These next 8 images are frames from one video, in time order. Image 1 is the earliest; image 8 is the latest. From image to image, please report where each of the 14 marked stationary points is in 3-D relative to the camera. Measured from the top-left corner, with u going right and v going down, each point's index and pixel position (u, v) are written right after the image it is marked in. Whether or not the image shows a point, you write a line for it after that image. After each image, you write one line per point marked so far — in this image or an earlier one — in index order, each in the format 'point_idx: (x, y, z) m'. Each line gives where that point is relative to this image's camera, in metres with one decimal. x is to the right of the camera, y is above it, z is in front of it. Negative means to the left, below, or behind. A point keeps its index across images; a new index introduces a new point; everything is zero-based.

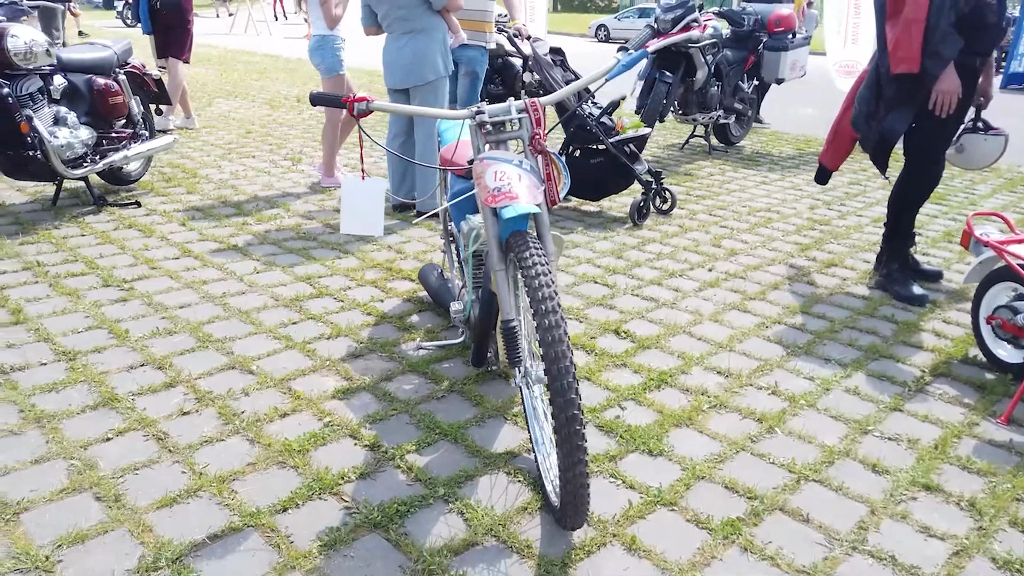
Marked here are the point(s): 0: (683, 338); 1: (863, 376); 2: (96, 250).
0: (+0.9, -0.3, +4.0) m
1: (+1.6, -0.4, +3.6) m
2: (-2.6, +0.2, +4.9) m
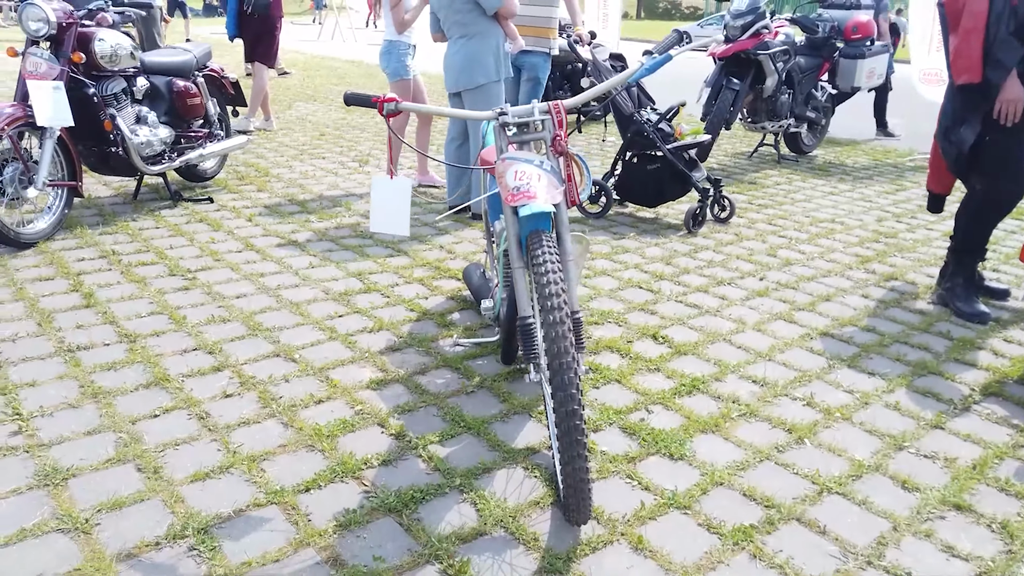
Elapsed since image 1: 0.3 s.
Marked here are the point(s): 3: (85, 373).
0: (+1.1, -0.3, +3.9) m
1: (+1.8, -0.5, +3.5) m
2: (-2.3, +0.3, +5.2) m
3: (-1.8, -0.4, +3.3) m
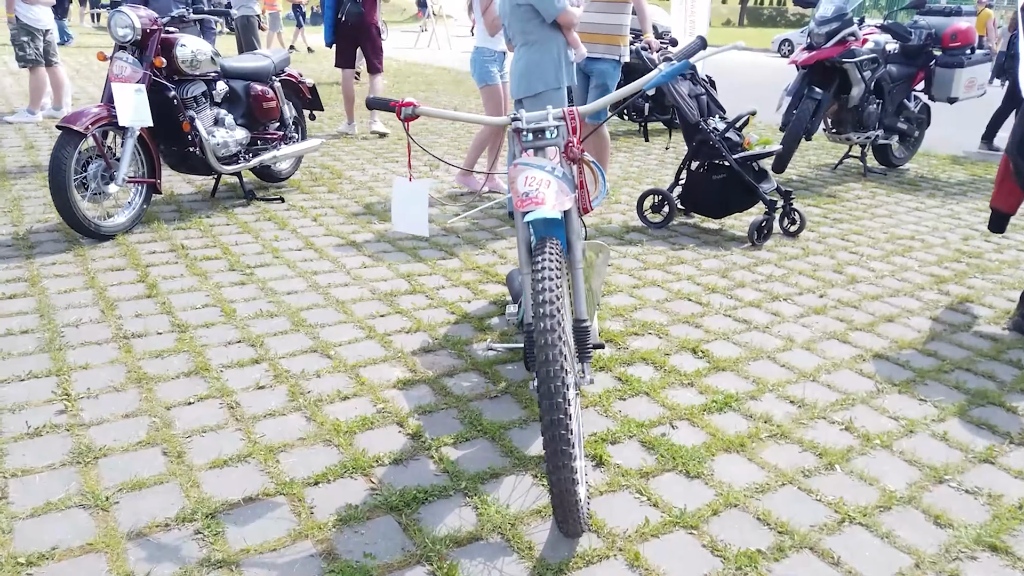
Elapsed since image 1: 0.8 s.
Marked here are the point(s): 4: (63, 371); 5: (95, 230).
0: (+1.2, -0.4, +3.8) m
1: (+1.9, -0.6, +3.3) m
2: (-2.0, +0.4, +5.5) m
3: (-1.7, -0.3, +3.5) m
4: (-1.9, -0.4, +3.4) m
5: (-2.7, +0.4, +5.1) m
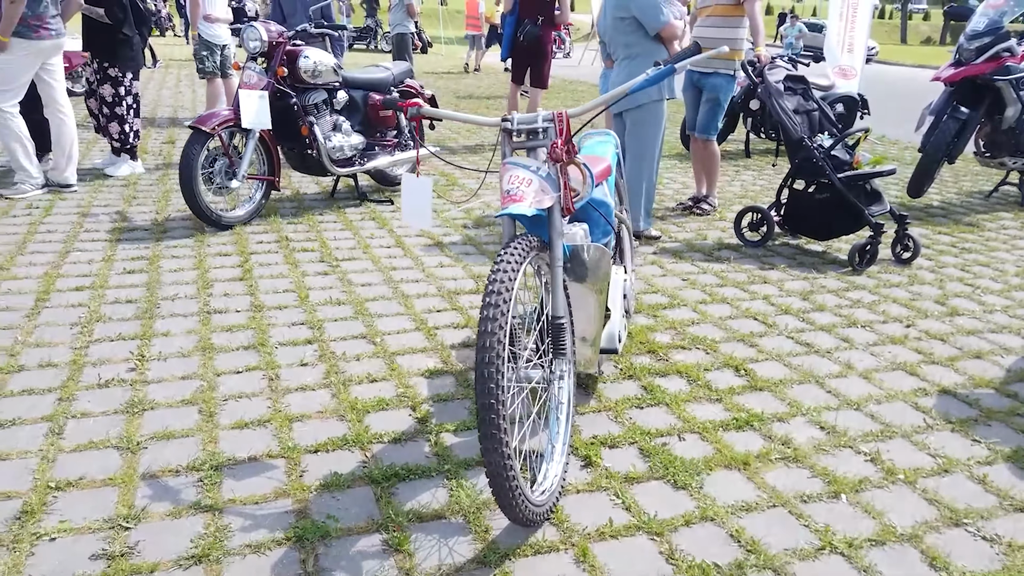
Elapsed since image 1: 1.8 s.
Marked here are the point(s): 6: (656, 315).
0: (+1.4, -0.5, +3.6) m
1: (+1.9, -0.7, +3.0) m
2: (-1.3, +0.4, +5.9) m
3: (-1.5, -0.2, +3.9) m
4: (-1.8, -0.2, +3.8) m
5: (-2.2, +0.5, +5.8) m
6: (+0.8, -0.2, +4.4) m
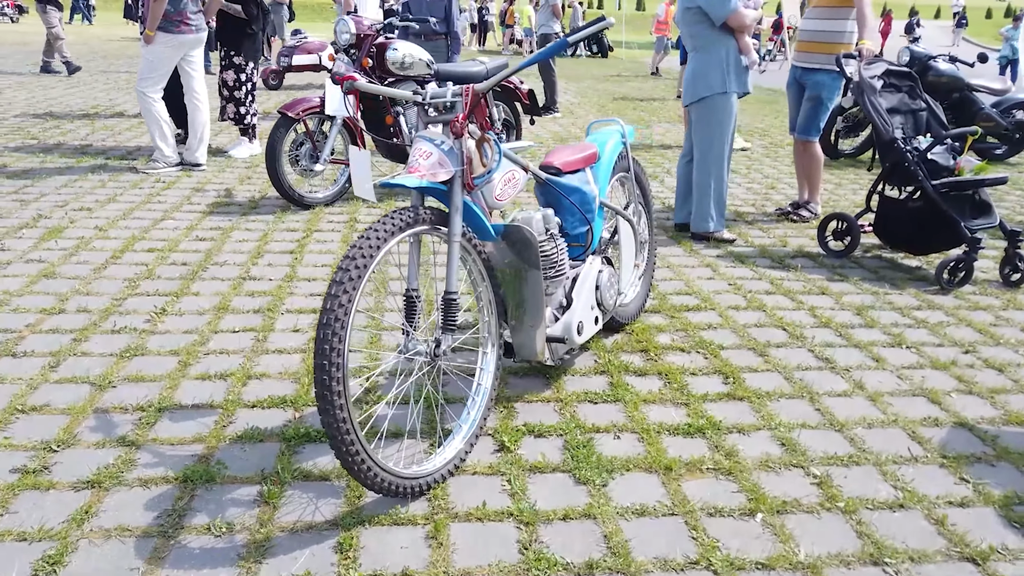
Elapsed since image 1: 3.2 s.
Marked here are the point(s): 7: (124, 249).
0: (+1.2, -0.5, +3.3) m
1: (+1.6, -0.7, +2.6) m
2: (-0.9, +0.5, +6.2) m
3: (-1.5, 0.0, +4.3) m
4: (-1.8, 0.0, +4.2) m
5: (-1.7, +0.7, +6.2) m
6: (+0.9, -0.2, +4.2) m
7: (-2.5, +0.2, +4.9) m
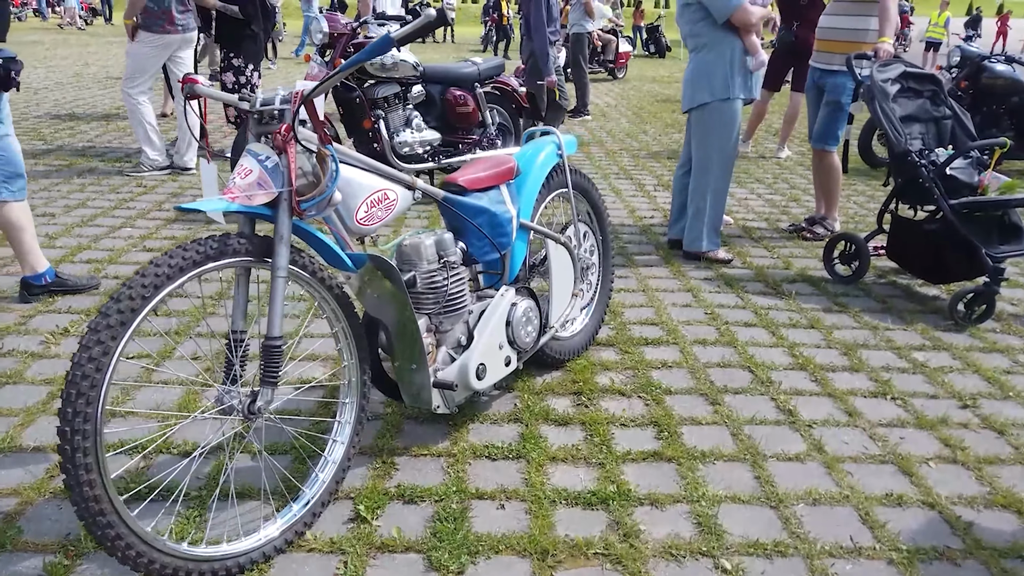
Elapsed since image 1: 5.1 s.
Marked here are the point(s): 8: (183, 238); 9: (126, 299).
0: (+0.8, -0.6, +2.8) m
1: (+1.1, -0.9, +2.0) m
2: (-1.0, +0.4, +5.8) m
3: (-1.9, -0.1, +4.0) m
4: (-2.1, -0.1, +3.9) m
5: (-1.8, +0.6, +5.9) m
6: (+0.5, -0.3, +3.7) m
7: (-2.7, +0.2, +4.7) m
8: (-2.2, +0.3, +5.3) m
9: (-0.9, 0.0, +1.9) m
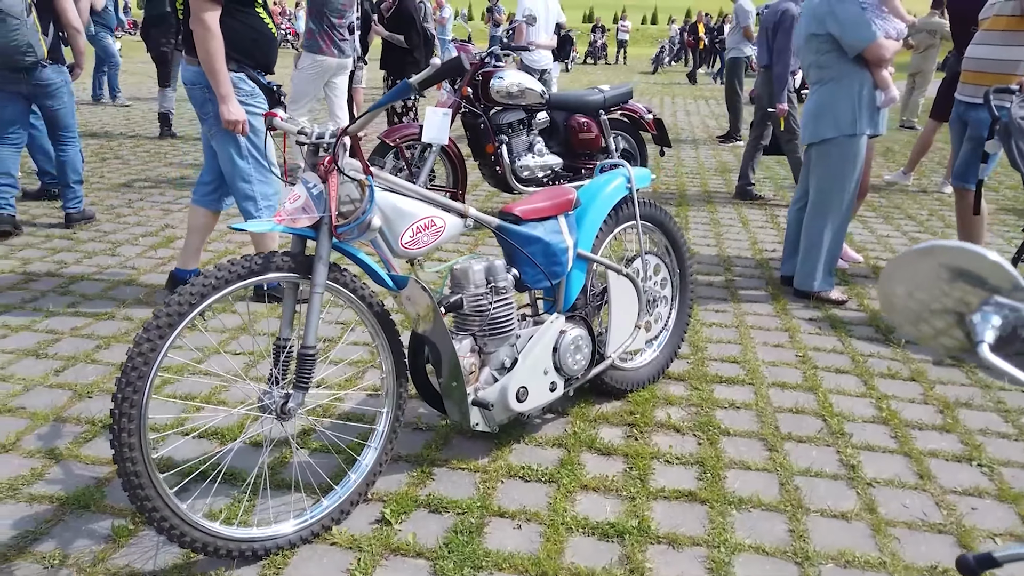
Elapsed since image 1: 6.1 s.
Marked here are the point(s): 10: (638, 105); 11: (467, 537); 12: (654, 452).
0: (+0.9, -0.8, +2.7) m
1: (+1.0, -1.0, +1.9) m
2: (-0.2, +0.3, +6.0) m
3: (-1.4, -0.2, +4.4) m
4: (-1.7, -0.1, +4.5) m
5: (-1.0, +0.5, +6.3) m
6: (+0.9, -0.5, +3.7) m
7: (-2.1, +0.2, +5.3) m
8: (-1.5, +0.3, +5.8) m
9: (-0.9, 0.0, +2.2) m
10: (+1.2, +1.7, +7.2) m
11: (-0.1, -0.8, +2.5) m
12: (+0.6, -0.7, +3.1) m
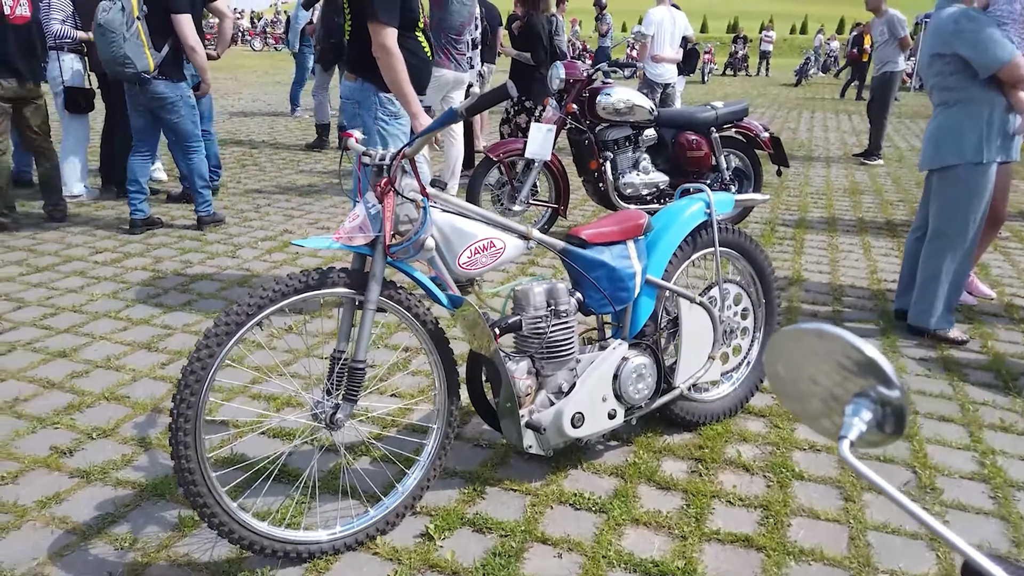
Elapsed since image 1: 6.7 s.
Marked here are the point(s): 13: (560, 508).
0: (+1.0, -0.9, +2.5) m
1: (+1.0, -1.2, +1.7) m
2: (+0.6, +0.2, +6.0) m
3: (-0.9, -0.2, +4.6) m
4: (-1.2, -0.2, +4.7) m
5: (-0.1, +0.4, +6.4) m
6: (+1.2, -0.6, +3.5) m
7: (-1.4, +0.1, +5.6) m
8: (-0.7, +0.2, +6.0) m
9: (-0.8, -0.1, +2.3) m
10: (+2.2, +1.5, +7.0) m
11: (0.0, -0.9, +2.5) m
12: (+0.8, -0.8, +3.0) m
13: (+0.2, -0.8, +2.8) m
